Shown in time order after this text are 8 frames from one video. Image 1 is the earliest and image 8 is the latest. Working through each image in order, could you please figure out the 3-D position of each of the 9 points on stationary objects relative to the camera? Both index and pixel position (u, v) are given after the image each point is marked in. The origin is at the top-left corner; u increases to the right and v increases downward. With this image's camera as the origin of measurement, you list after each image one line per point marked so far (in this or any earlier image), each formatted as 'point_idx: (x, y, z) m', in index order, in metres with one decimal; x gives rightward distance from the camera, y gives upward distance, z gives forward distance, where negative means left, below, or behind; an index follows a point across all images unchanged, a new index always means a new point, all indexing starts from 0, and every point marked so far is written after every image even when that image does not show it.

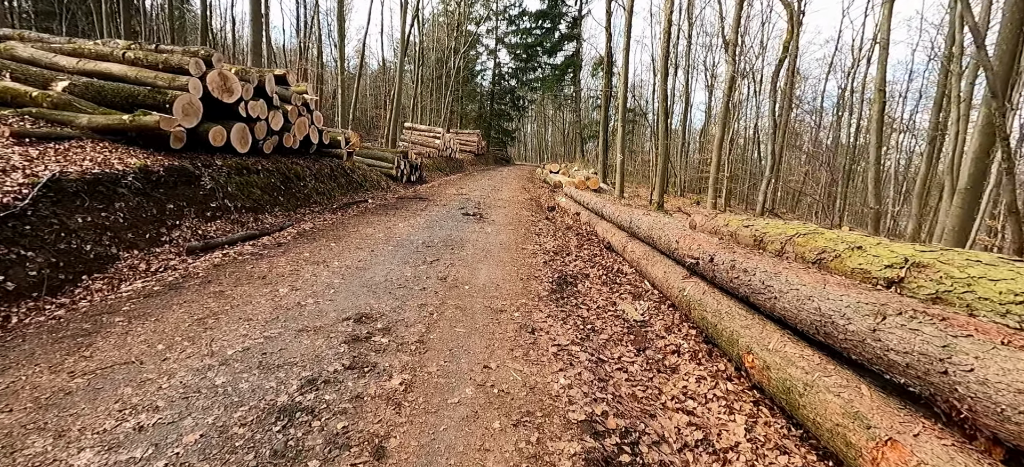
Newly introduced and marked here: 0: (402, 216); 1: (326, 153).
0: (-2.4, +0.4, +9.1) m
1: (-6.5, +2.8, +14.5) m
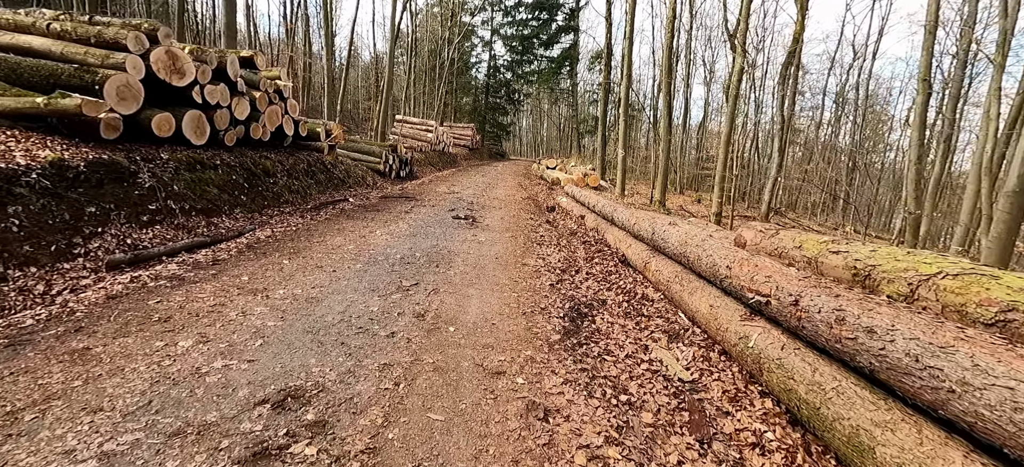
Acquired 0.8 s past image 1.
0: (-2.5, +0.3, +7.9) m
1: (-6.6, +2.8, +13.2) m
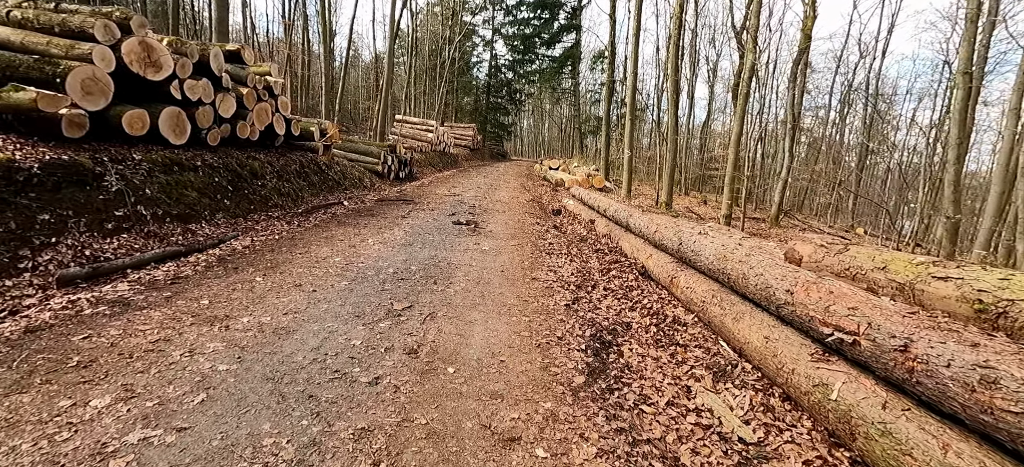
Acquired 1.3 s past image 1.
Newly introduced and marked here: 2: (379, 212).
0: (-2.4, +0.1, +7.2) m
1: (-6.5, +2.6, +12.5) m
2: (-2.9, +0.5, +8.9) m
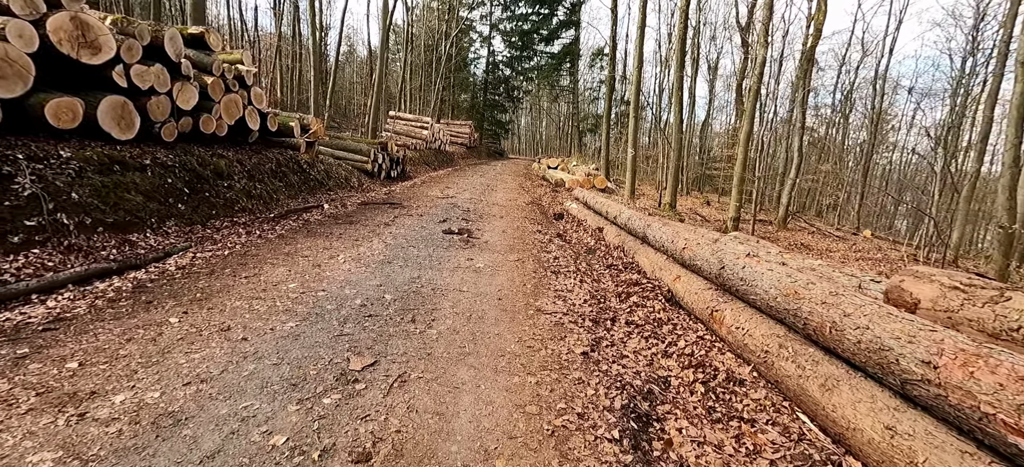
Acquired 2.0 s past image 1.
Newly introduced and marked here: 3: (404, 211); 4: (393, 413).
0: (-2.4, 0.0, +6.2) m
1: (-6.5, +2.5, +11.5) m
2: (-2.9, +0.3, +7.9) m
3: (-2.4, +0.5, +9.1) m
4: (-0.7, -1.0, +2.5) m
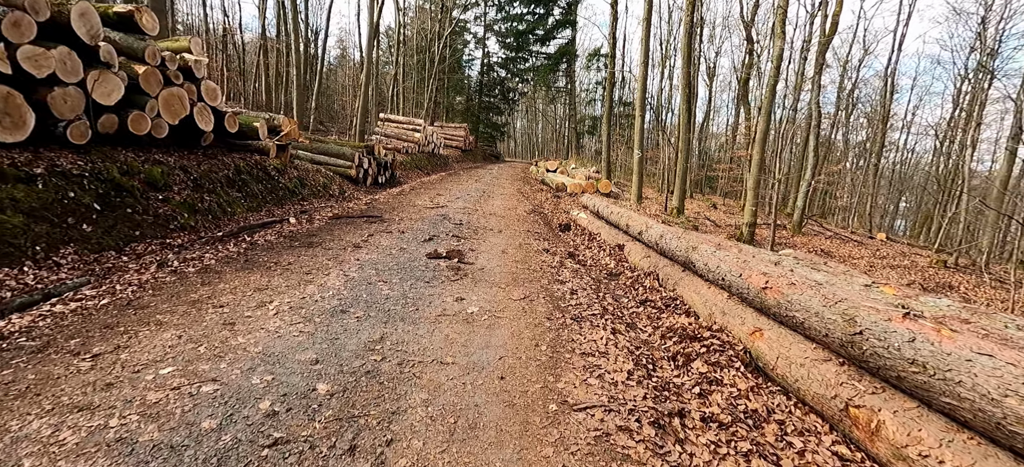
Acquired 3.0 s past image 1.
0: (-2.3, -0.4, +4.7) m
1: (-6.6, +2.1, +9.9) m
2: (-2.9, 0.0, +6.4) m
3: (-2.3, +0.1, +7.6) m
4: (-0.6, -1.3, +1.0) m
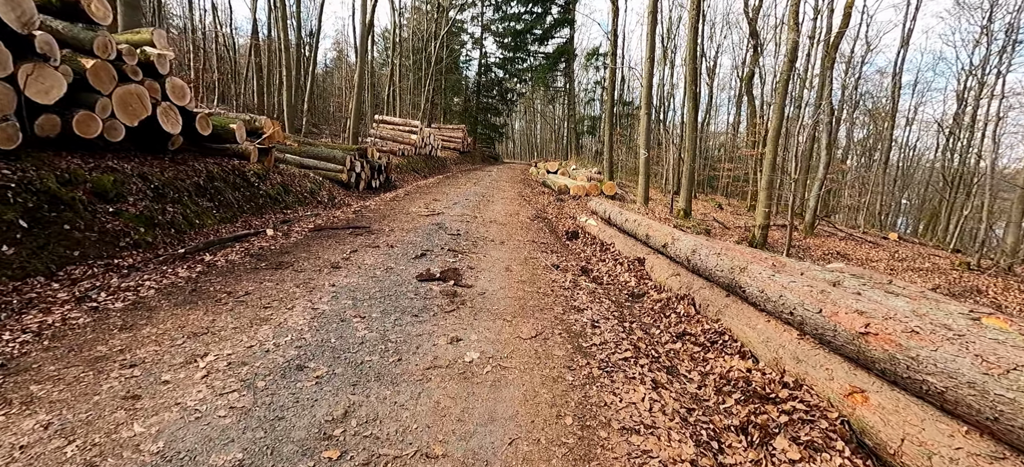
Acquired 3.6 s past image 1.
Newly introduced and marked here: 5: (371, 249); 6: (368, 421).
0: (-2.3, -0.6, +3.8) m
1: (-6.5, +1.8, +9.0) m
2: (-2.8, -0.3, +5.5) m
3: (-2.3, -0.1, +6.7) m
4: (-0.5, -1.5, +0.1) m
5: (-2.0, -0.2, +5.9) m
6: (-0.8, -1.0, +2.2) m
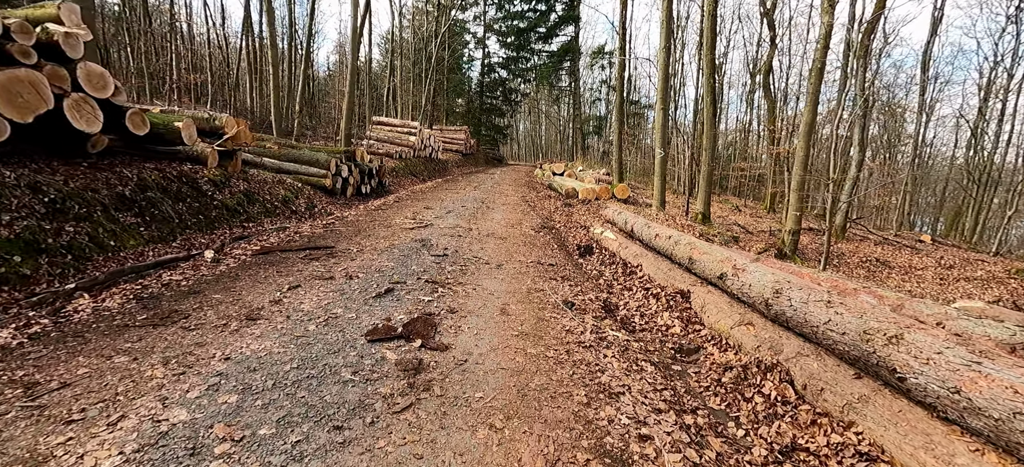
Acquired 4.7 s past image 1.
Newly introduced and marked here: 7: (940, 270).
0: (-2.3, -0.9, +2.2) m
1: (-6.5, +1.5, +7.6) m
2: (-2.8, -0.6, +3.9) m
3: (-2.3, -0.4, +5.2) m
4: (-0.6, -1.8, -1.5) m
5: (-2.0, -0.5, +4.4) m
6: (-0.8, -1.3, +0.6) m
7: (+16.3, -1.3, +15.8) m
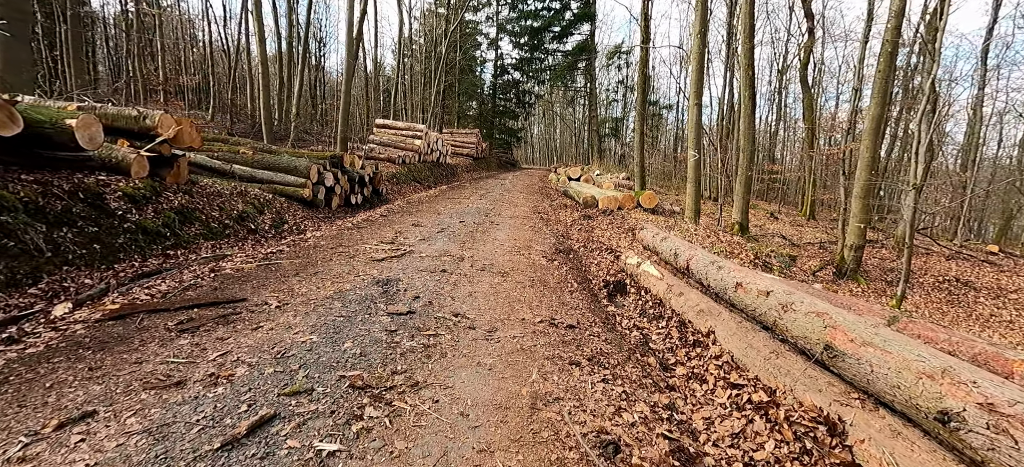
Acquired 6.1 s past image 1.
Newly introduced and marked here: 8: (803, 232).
0: (-2.5, -1.3, +0.2) m
1: (-6.5, +1.0, +5.7) m
2: (-2.9, -1.0, +1.9) m
3: (-2.3, -0.8, +3.1) m
4: (-0.9, -2.1, -3.6) m
5: (-2.1, -1.0, +2.3) m
6: (-1.1, -1.7, -1.5) m
7: (+16.6, -1.8, +13.0) m
8: (+12.8, +0.1, +18.1) m
